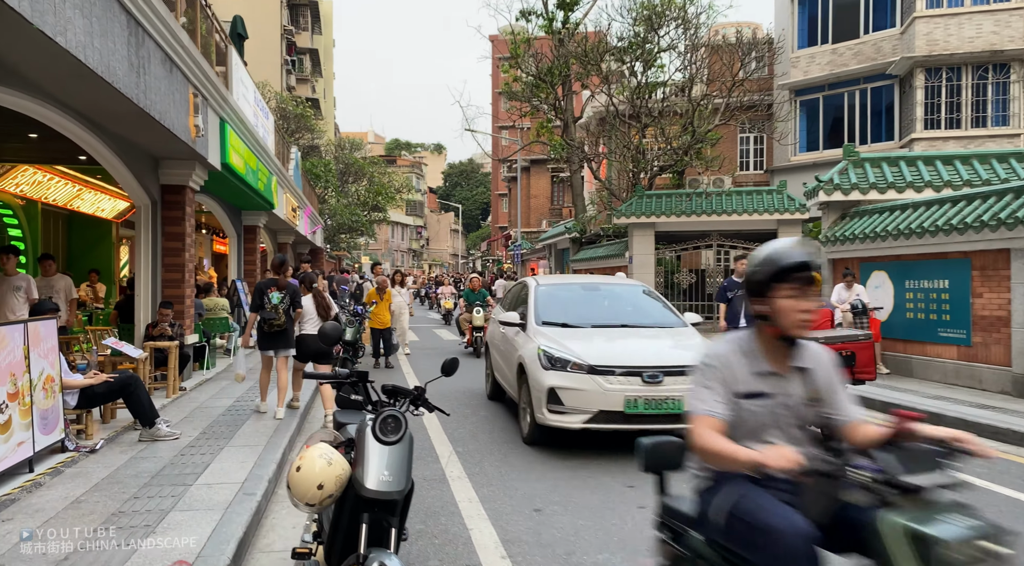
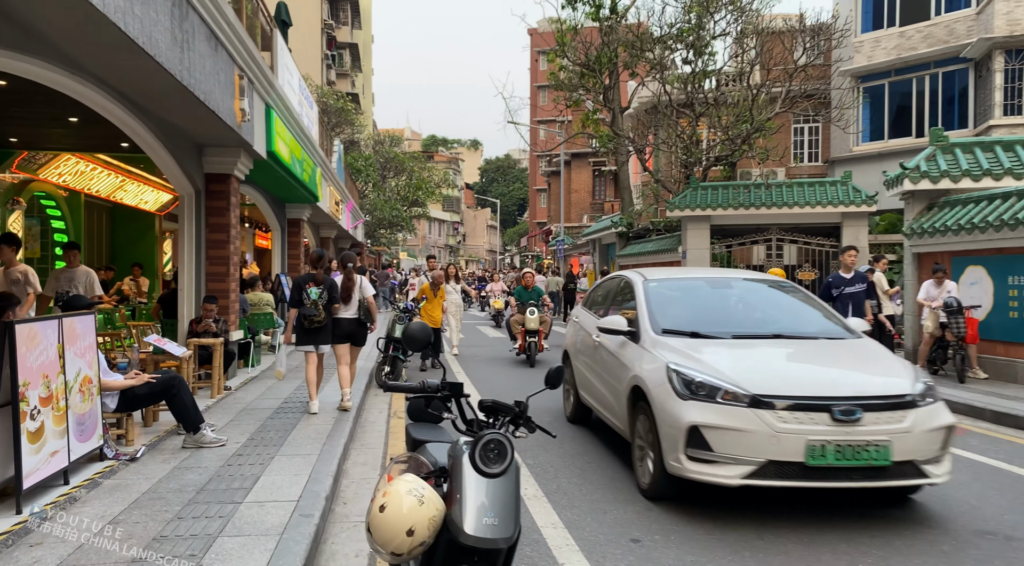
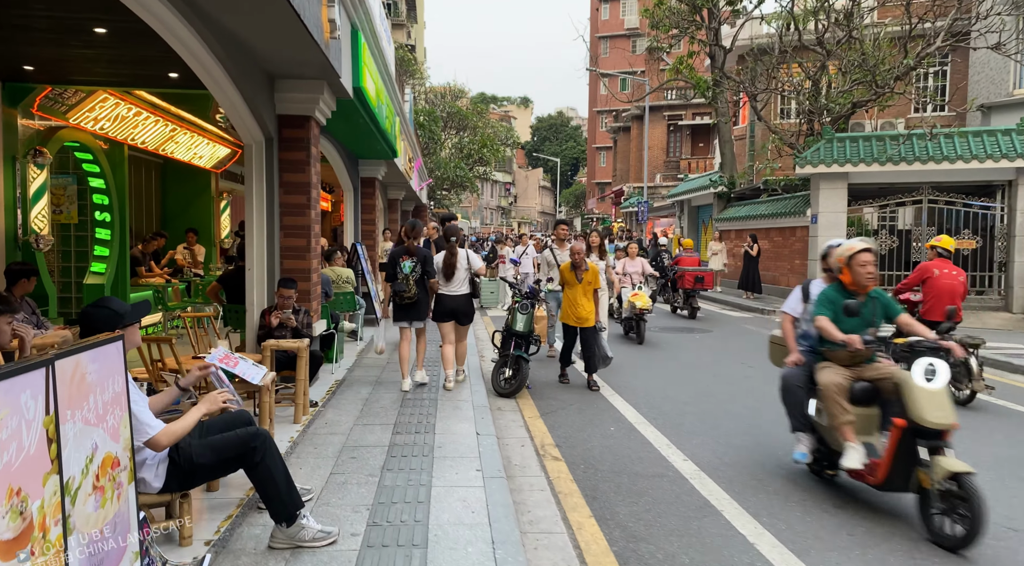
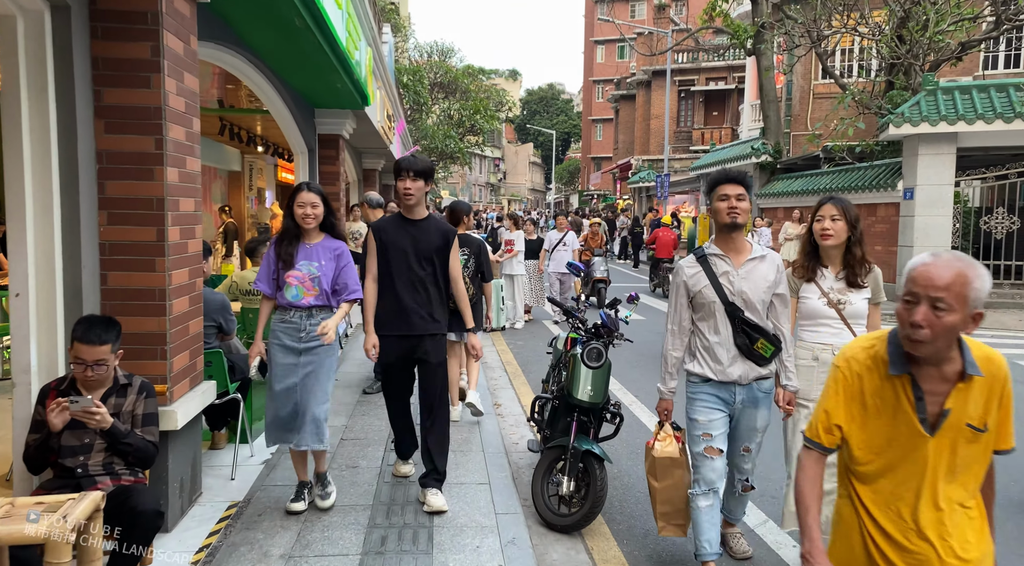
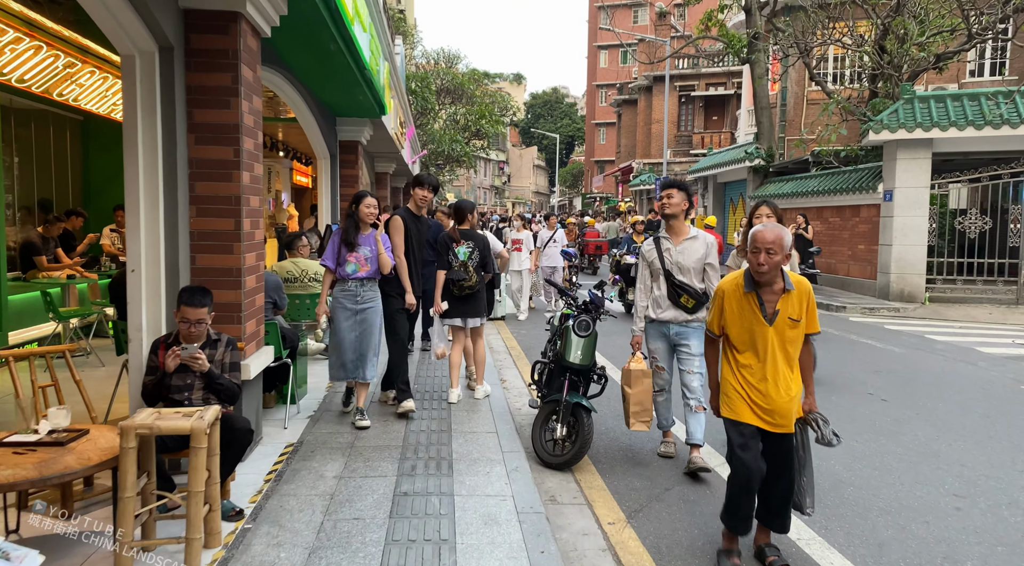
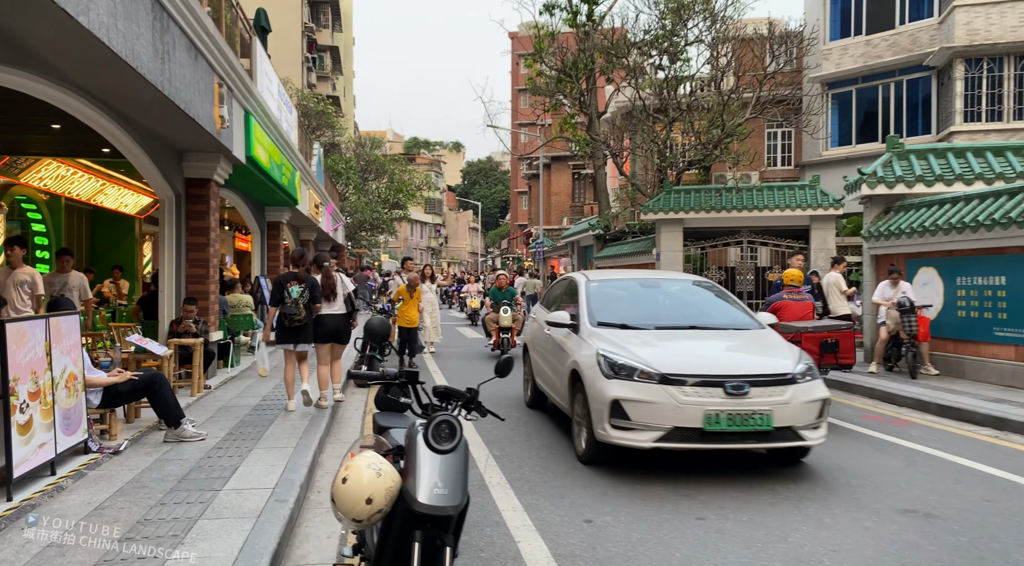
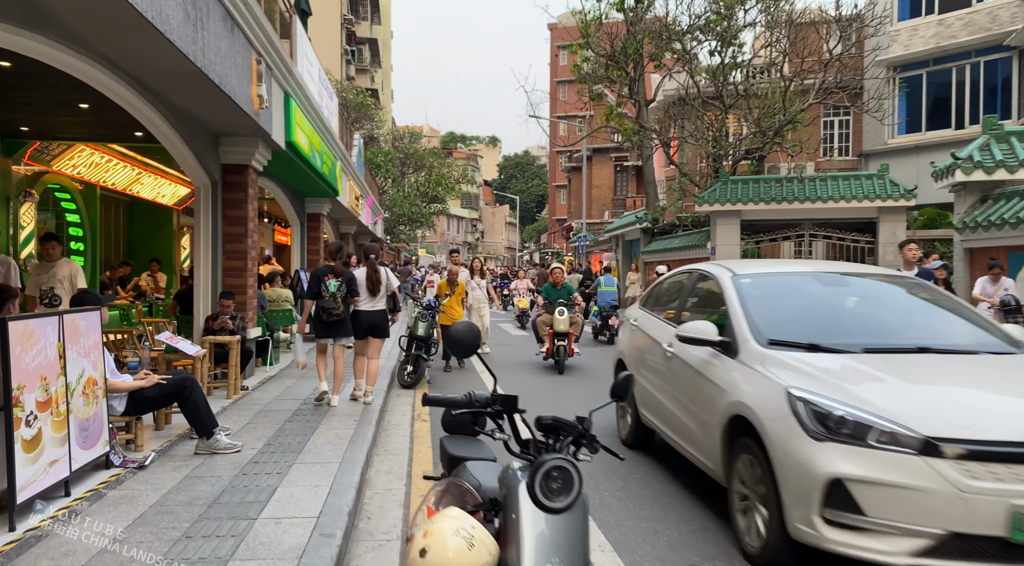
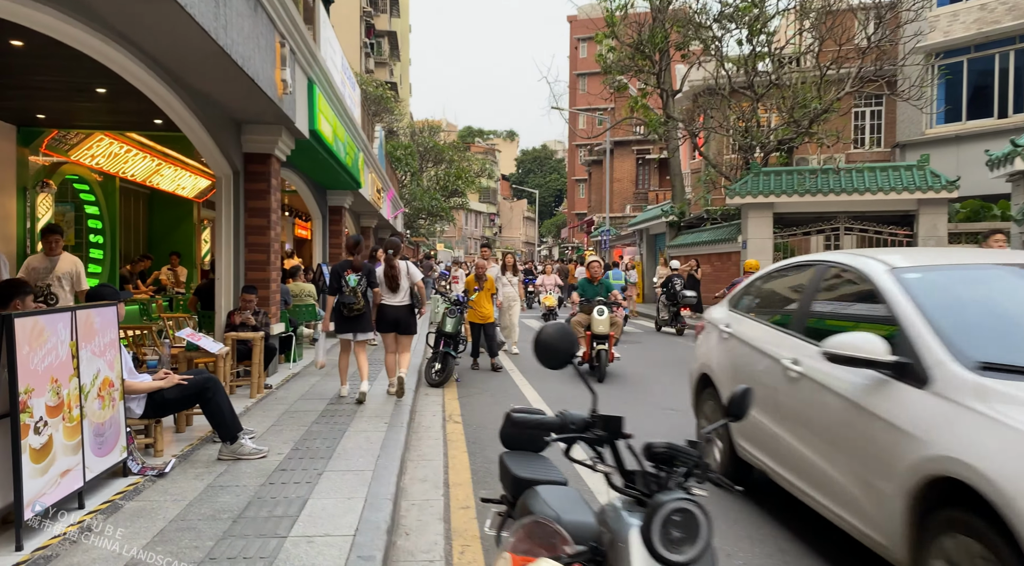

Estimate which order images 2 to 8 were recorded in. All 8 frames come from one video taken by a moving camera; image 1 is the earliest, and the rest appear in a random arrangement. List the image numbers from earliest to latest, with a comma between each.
6, 2, 7, 8, 3, 5, 4
